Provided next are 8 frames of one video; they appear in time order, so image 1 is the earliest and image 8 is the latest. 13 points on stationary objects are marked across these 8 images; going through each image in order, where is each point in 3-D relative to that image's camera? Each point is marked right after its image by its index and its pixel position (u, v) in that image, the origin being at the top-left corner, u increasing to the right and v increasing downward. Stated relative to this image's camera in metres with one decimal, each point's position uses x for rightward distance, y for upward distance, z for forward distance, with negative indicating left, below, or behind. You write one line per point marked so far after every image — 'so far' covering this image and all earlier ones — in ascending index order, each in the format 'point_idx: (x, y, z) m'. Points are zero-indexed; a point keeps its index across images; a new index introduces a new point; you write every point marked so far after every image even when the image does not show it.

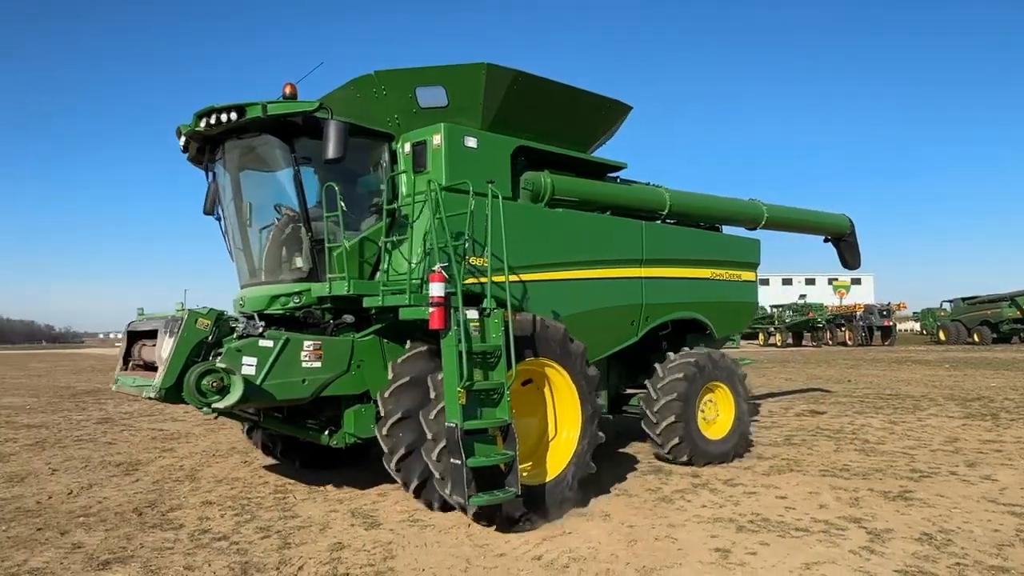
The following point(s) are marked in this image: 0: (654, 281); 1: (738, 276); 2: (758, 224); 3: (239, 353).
0: (+1.4, +0.1, +6.8) m
1: (+2.5, +0.1, +7.8) m
2: (+3.0, +0.8, +8.4) m
3: (-1.8, -0.4, +4.5) m
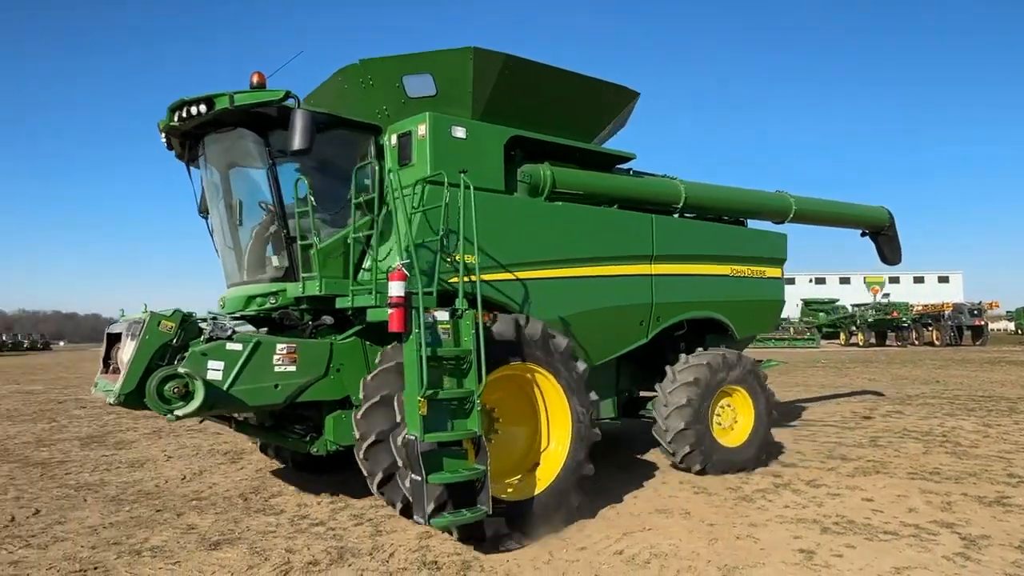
0: (+1.4, +0.1, +6.4) m
1: (+2.6, +0.2, +7.3) m
2: (+3.1, +0.8, +7.9) m
3: (-1.9, -0.4, +4.2) m
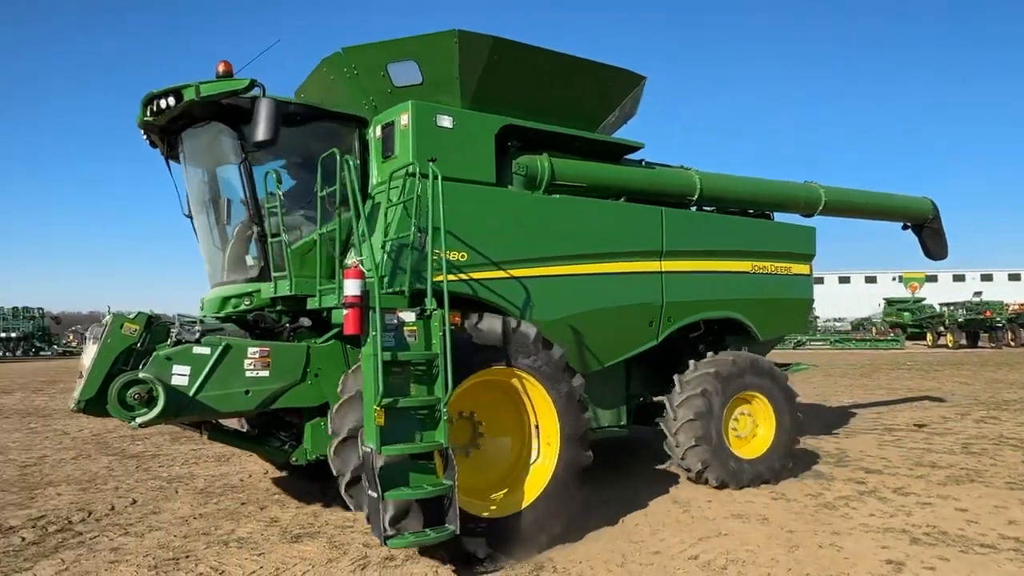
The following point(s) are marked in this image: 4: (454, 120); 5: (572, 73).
0: (+1.4, +0.1, +5.9) m
1: (+2.7, +0.2, +6.7) m
2: (+3.2, +0.8, +7.3) m
3: (-2.0, -0.4, +4.0) m
4: (-0.4, +1.2, +4.9) m
5: (+0.4, +1.7, +5.3) m
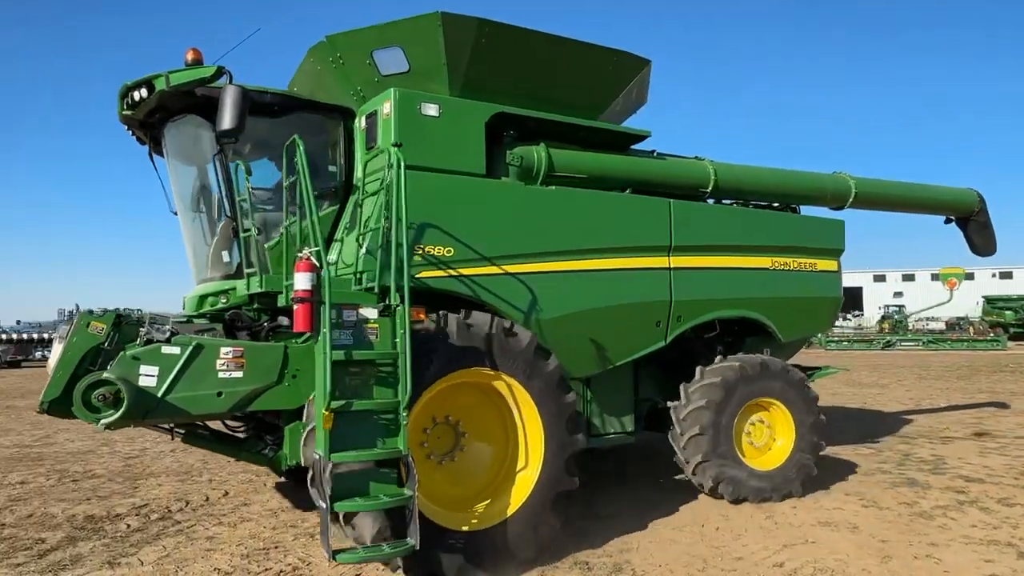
0: (+1.4, +0.1, +5.6) m
1: (+2.7, +0.2, +6.3) m
2: (+3.3, +0.9, +6.8) m
3: (-2.1, -0.4, +3.9) m
4: (-0.5, +1.2, +4.6) m
5: (+0.4, +1.7, +5.0) m
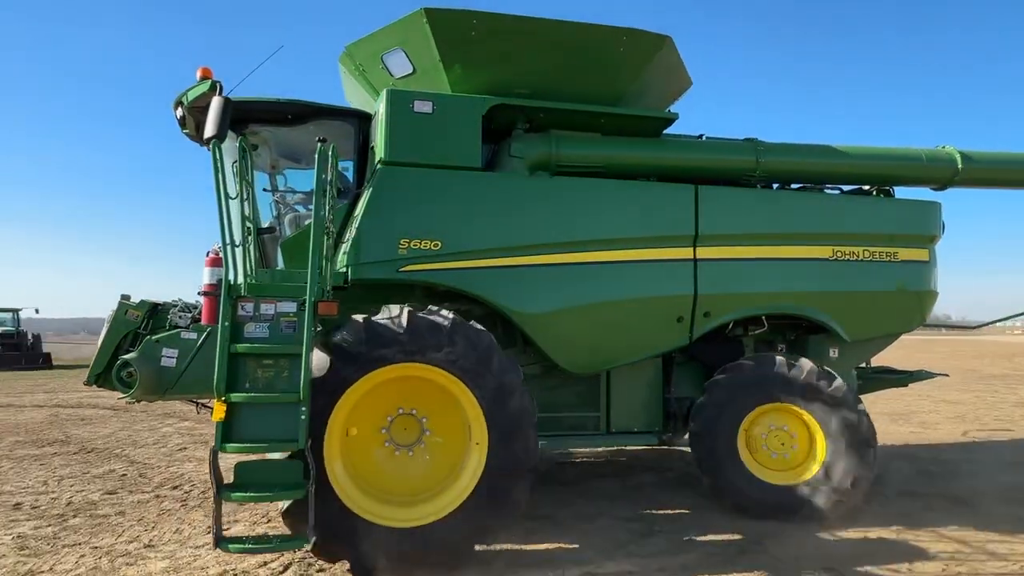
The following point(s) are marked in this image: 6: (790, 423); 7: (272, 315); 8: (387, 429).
0: (+1.6, +0.2, +5.1) m
1: (+3.0, +0.3, +5.5) m
2: (+3.7, +0.9, +5.9) m
3: (-2.3, -0.4, +4.5) m
4: (-0.5, +1.2, +4.7) m
5: (+0.5, +1.7, +4.9) m
6: (+2.0, -1.0, +4.9) m
7: (-1.2, -0.1, +3.4) m
8: (-0.7, -0.8, +3.8) m
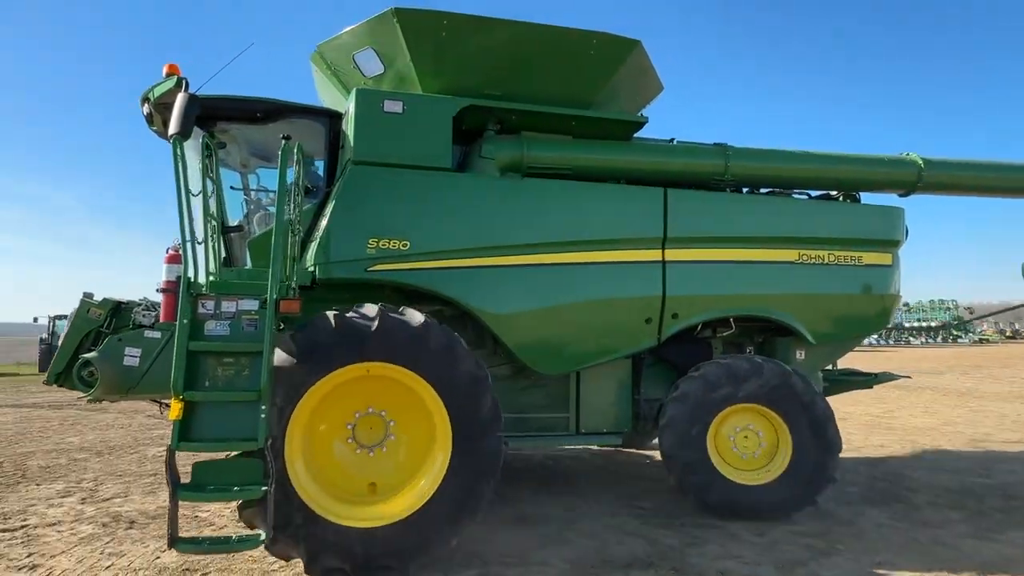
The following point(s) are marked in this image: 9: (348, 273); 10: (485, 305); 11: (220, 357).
0: (+1.4, +0.2, +5.2) m
1: (+2.8, +0.2, +5.6) m
2: (+3.5, +0.9, +6.0) m
3: (-2.5, -0.3, +4.4) m
4: (-0.7, +1.2, +4.7) m
5: (+0.2, +1.7, +4.9) m
6: (+1.7, -1.0, +5.0) m
7: (-1.3, -0.1, +3.4) m
8: (-0.9, -0.8, +3.8) m
9: (-1.1, +0.1, +4.4) m
10: (-0.2, -0.1, +4.7) m
11: (-1.4, -0.3, +3.3) m
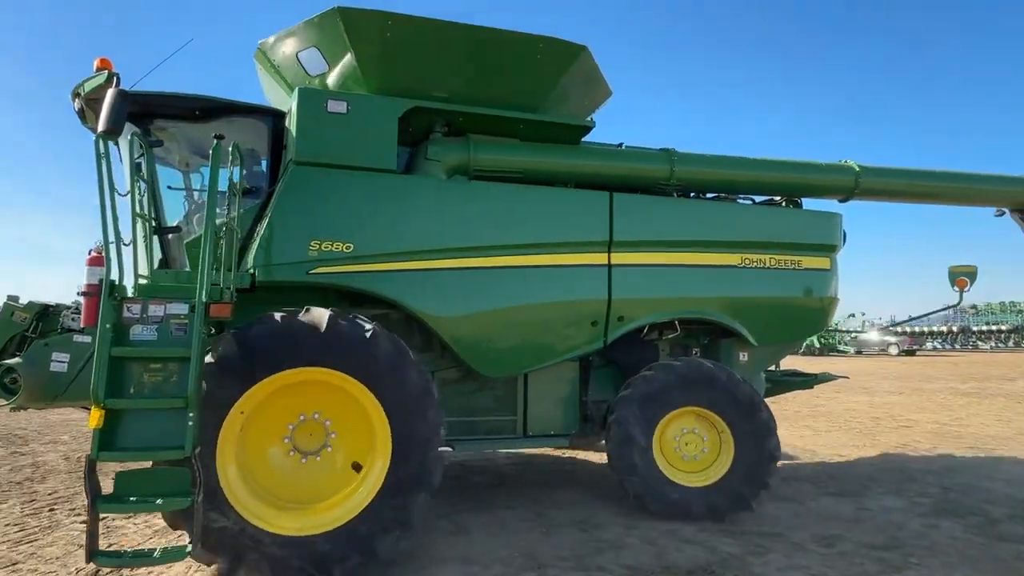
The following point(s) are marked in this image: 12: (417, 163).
0: (+1.0, +0.1, +5.2) m
1: (+2.4, +0.2, +5.7) m
2: (+3.0, +0.8, +6.1) m
3: (-2.8, -0.4, +4.2) m
4: (-1.1, +1.2, +4.6) m
5: (-0.1, +1.7, +4.9) m
6: (+1.4, -1.0, +5.0) m
7: (-1.6, -0.1, +3.3) m
8: (-1.2, -0.8, +3.7) m
9: (-1.4, +0.1, +4.3) m
10: (-0.5, -0.1, +4.6) m
11: (-1.7, -0.3, +3.2) m
12: (-0.7, +0.9, +5.0) m
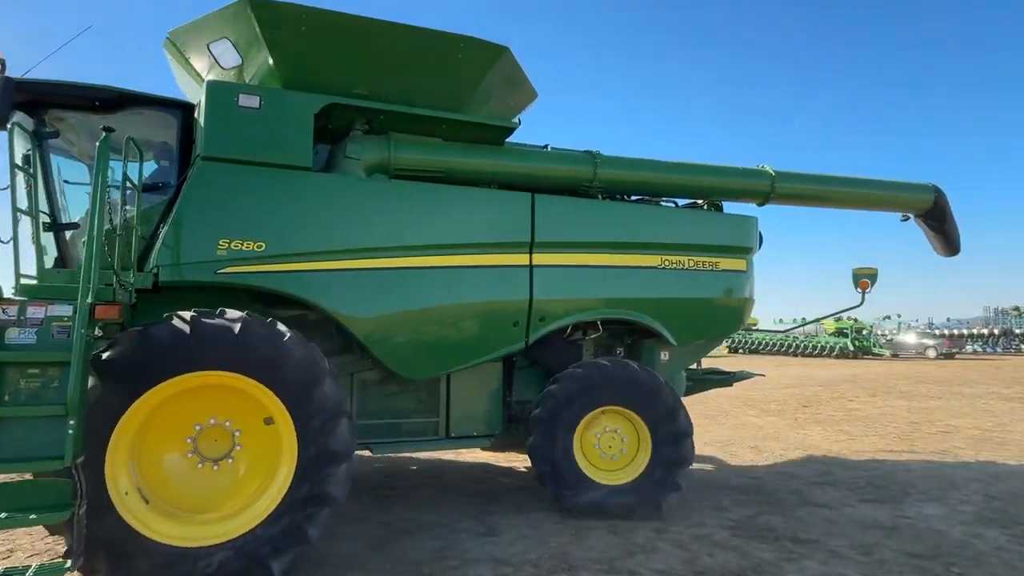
0: (+0.4, +0.1, +5.2) m
1: (+1.7, +0.2, +5.8) m
2: (+2.4, +0.8, +6.3) m
3: (-3.3, -0.4, +3.9) m
4: (-1.6, +1.2, +4.5) m
5: (-0.7, +1.7, +4.8) m
6: (+0.8, -1.0, +5.1) m
7: (-2.1, -0.1, +3.1) m
8: (-1.6, -0.8, +3.5) m
9: (-1.9, +0.1, +4.2) m
10: (-1.1, -0.1, +4.5) m
11: (-2.1, -0.3, +3.0) m
12: (-1.2, +0.9, +4.8) m
